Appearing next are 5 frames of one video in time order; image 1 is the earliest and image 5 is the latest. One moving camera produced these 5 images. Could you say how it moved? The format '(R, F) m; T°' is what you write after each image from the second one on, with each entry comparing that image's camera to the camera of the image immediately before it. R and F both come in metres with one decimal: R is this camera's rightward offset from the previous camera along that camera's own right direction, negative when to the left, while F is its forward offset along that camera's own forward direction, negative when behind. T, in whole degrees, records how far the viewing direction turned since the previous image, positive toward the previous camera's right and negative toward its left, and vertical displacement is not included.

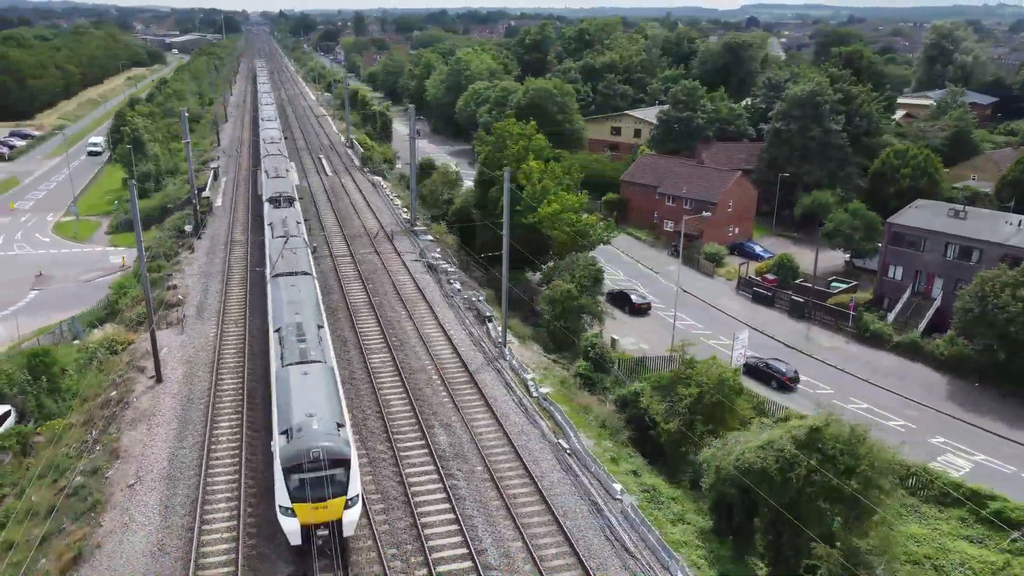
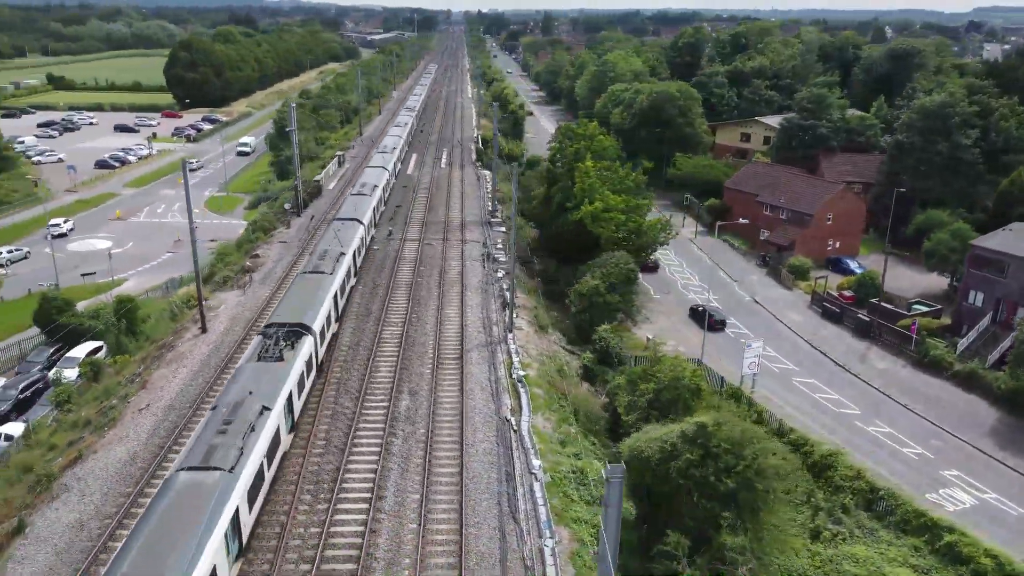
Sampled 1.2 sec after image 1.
(+5.5, -1.0) m; -13°
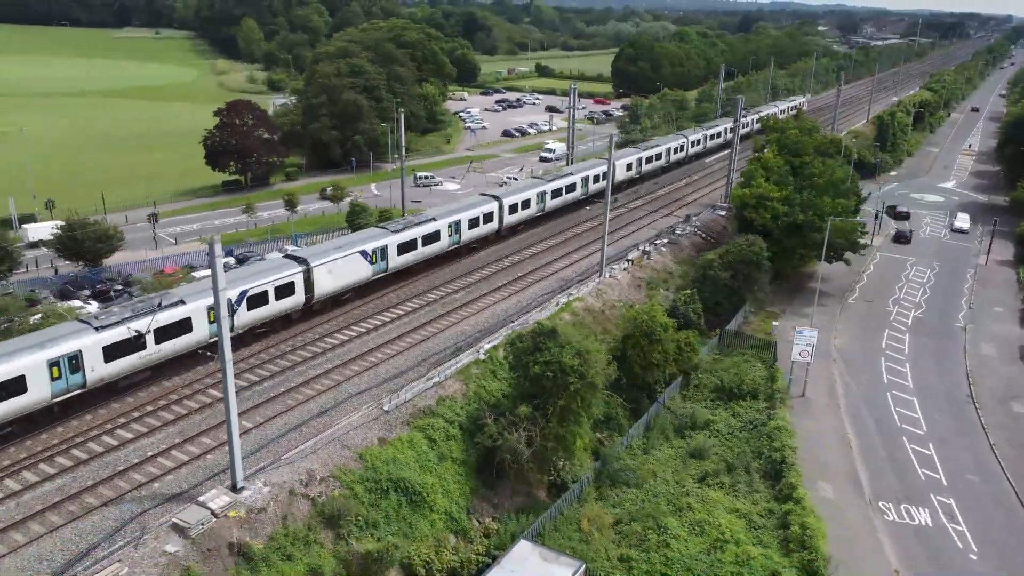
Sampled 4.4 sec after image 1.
(+14.4, -1.8) m; -33°
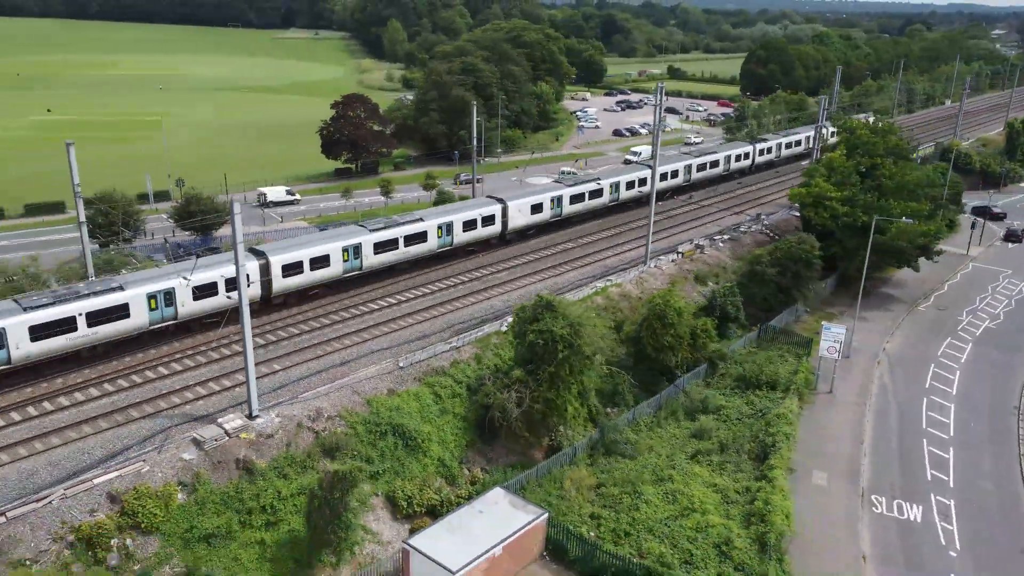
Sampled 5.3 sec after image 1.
(+3.8, -1.6) m; -10°
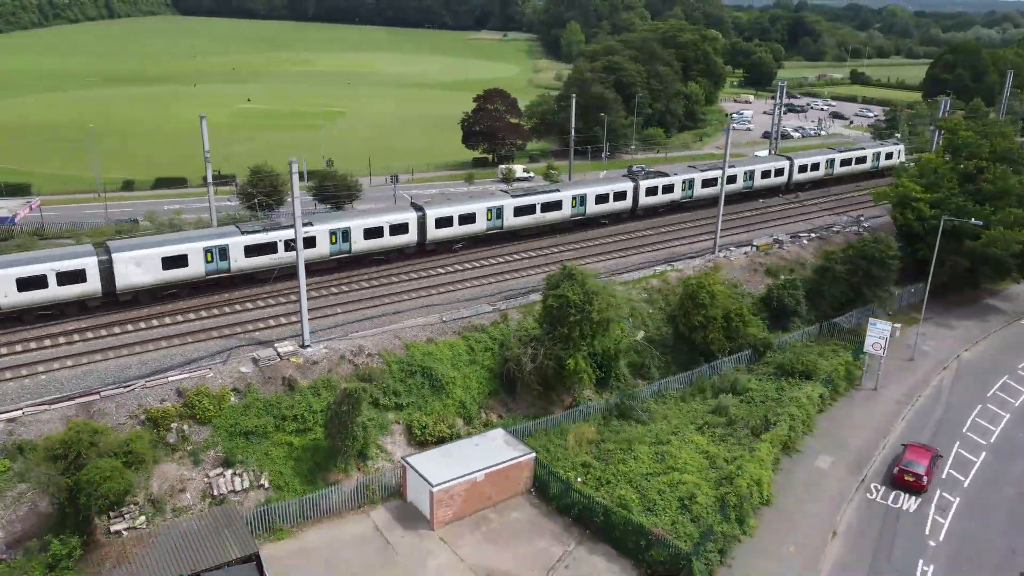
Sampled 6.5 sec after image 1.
(+4.7, -2.0) m; -13°
